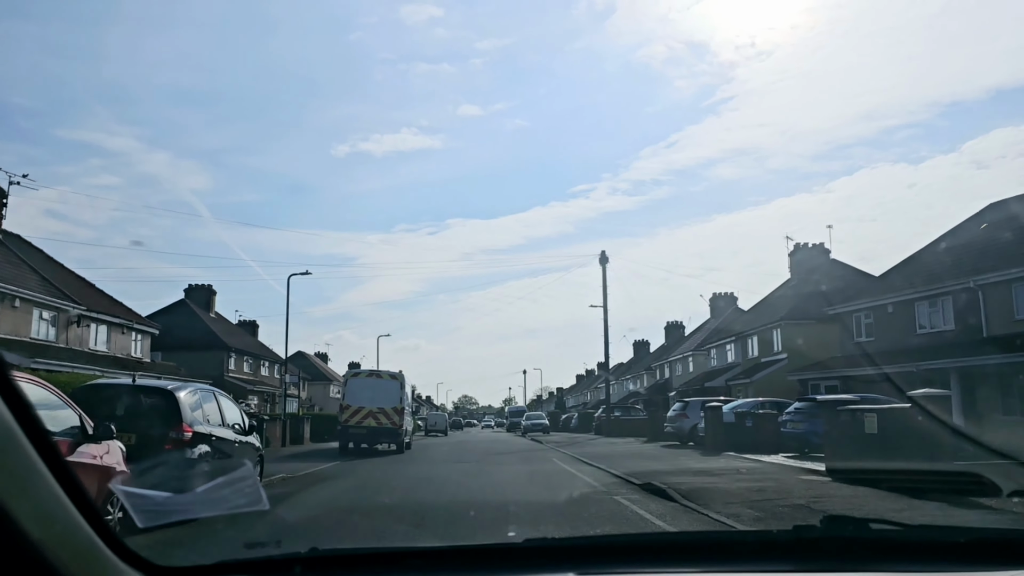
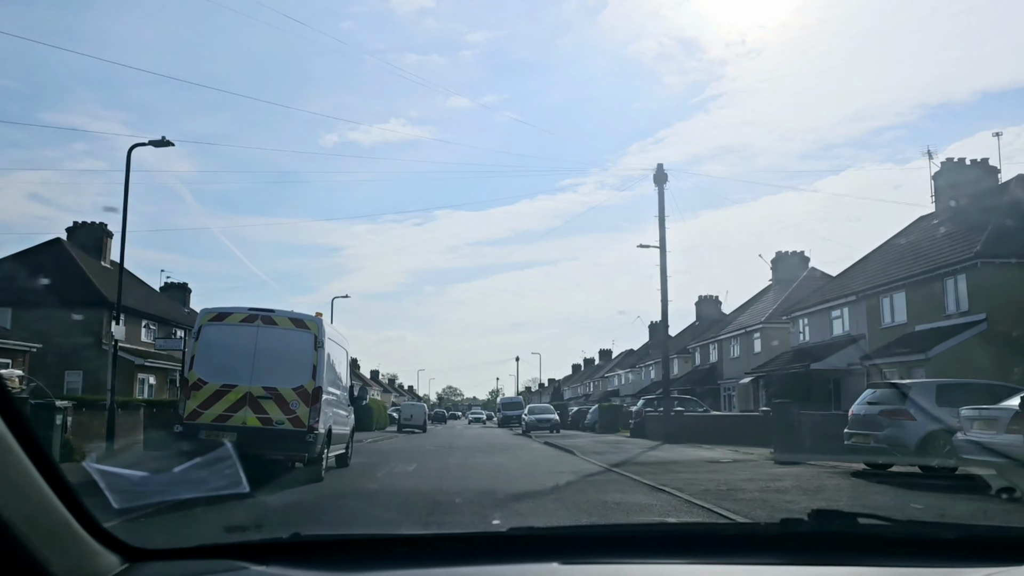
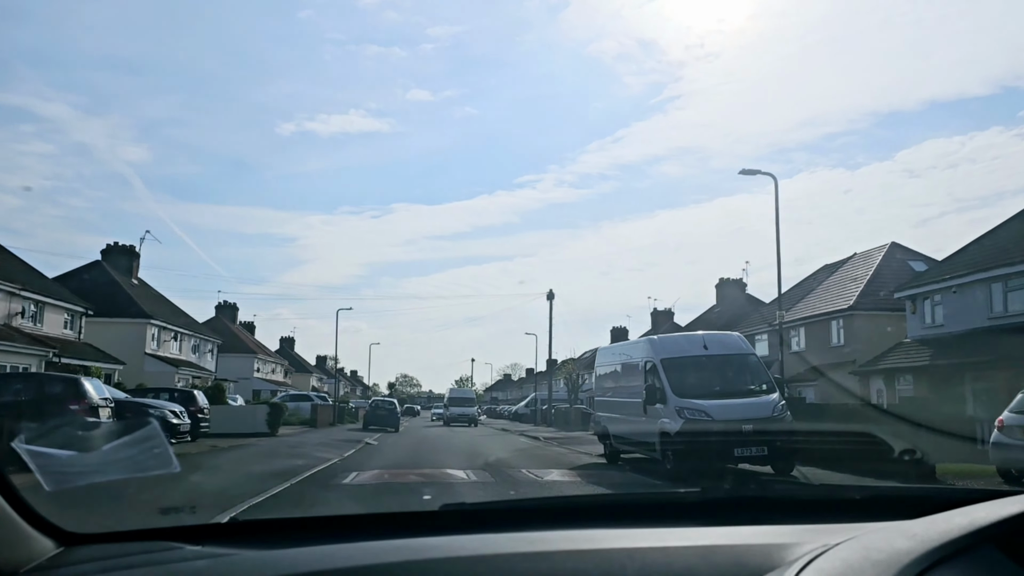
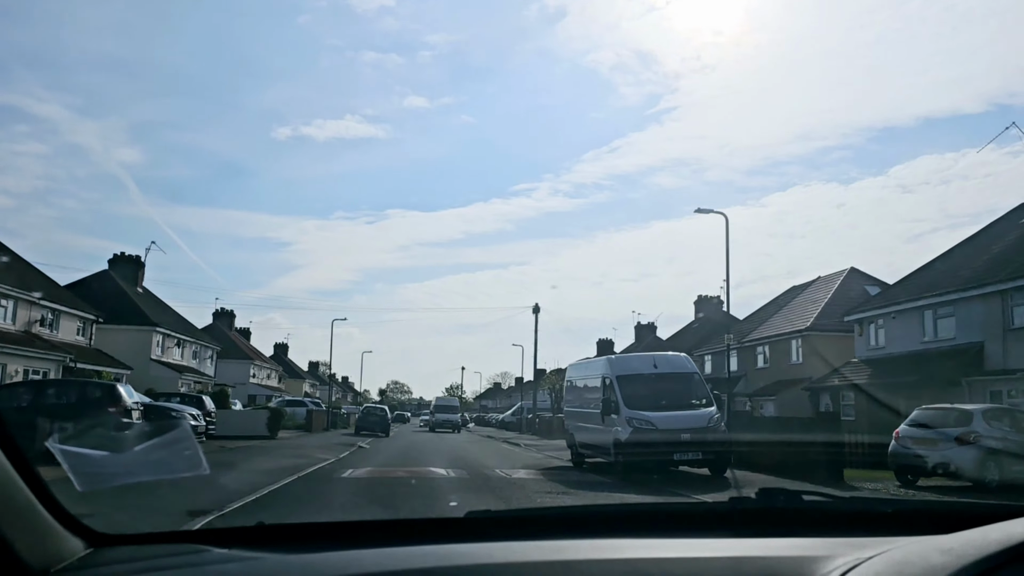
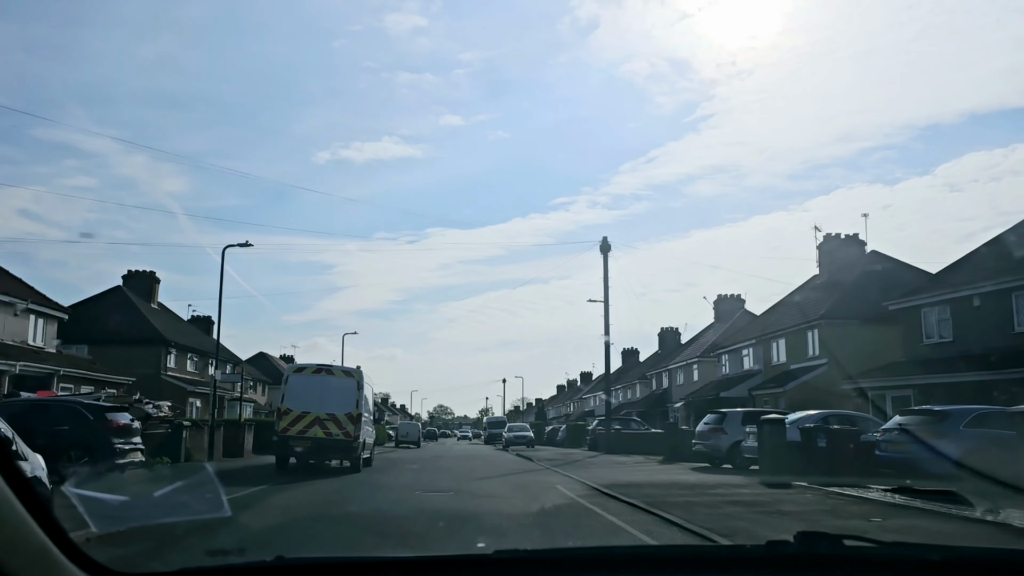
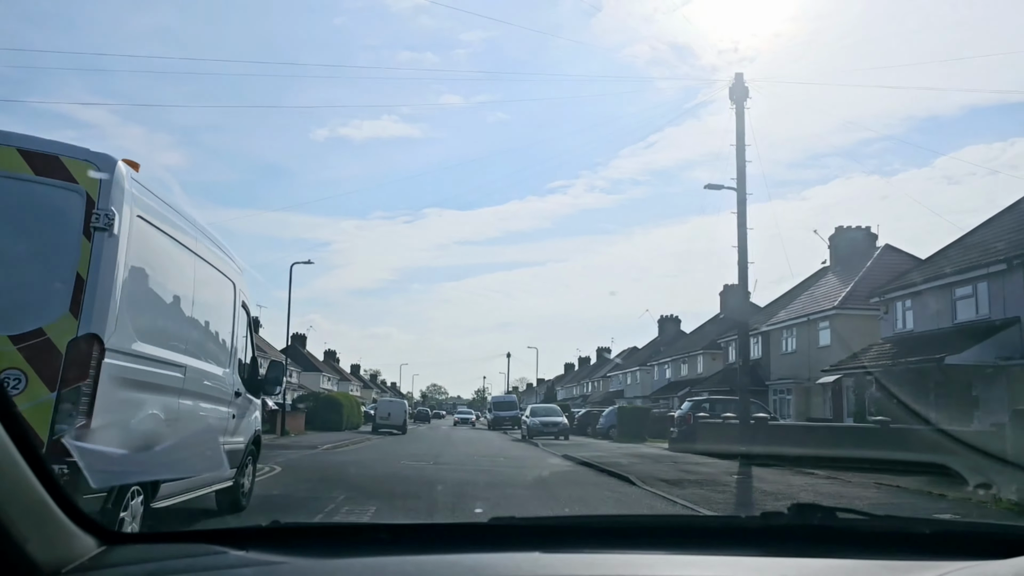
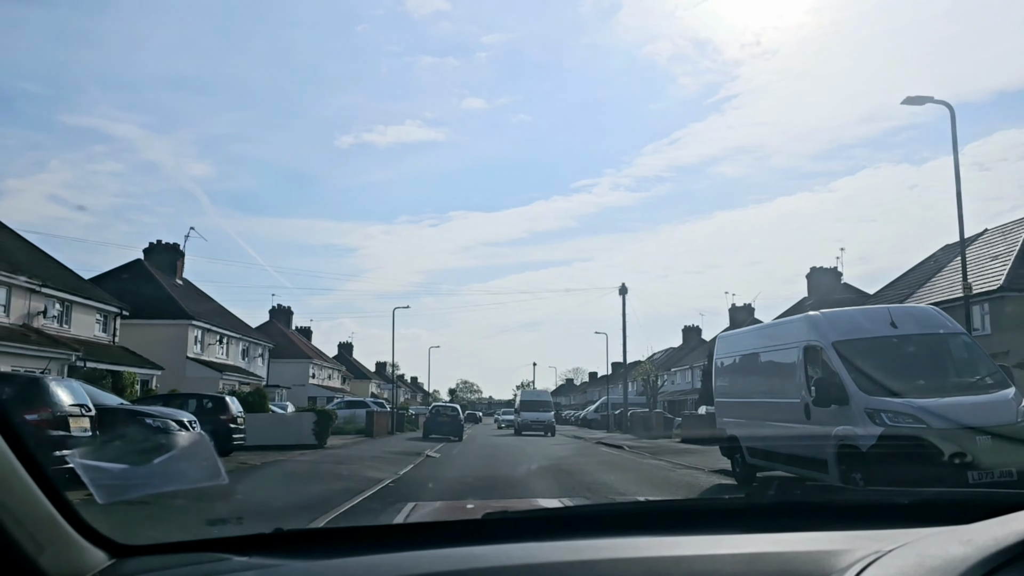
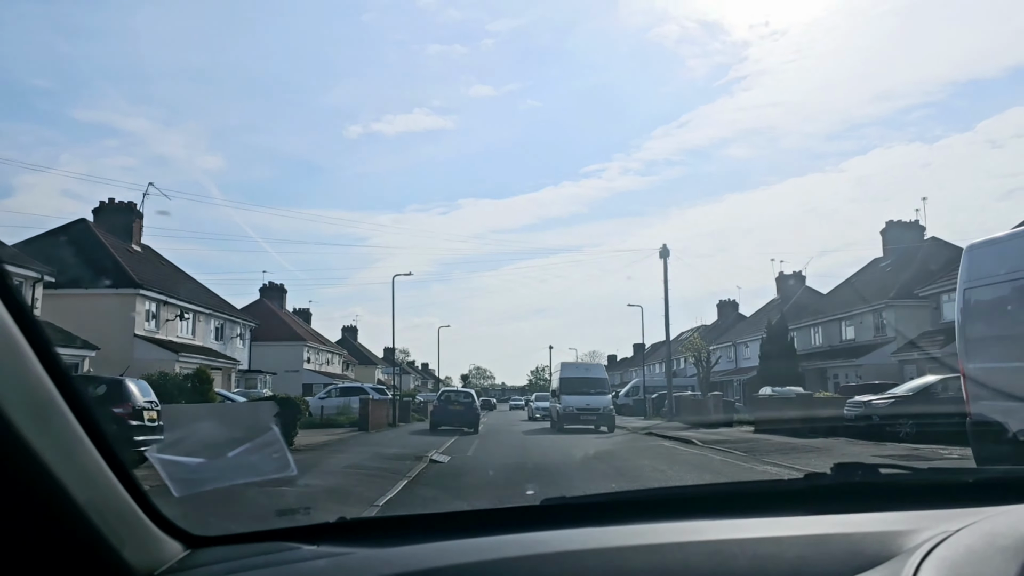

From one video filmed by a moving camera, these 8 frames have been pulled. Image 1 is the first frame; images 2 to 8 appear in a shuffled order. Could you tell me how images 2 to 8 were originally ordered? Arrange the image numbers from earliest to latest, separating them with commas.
5, 2, 6, 4, 3, 7, 8
